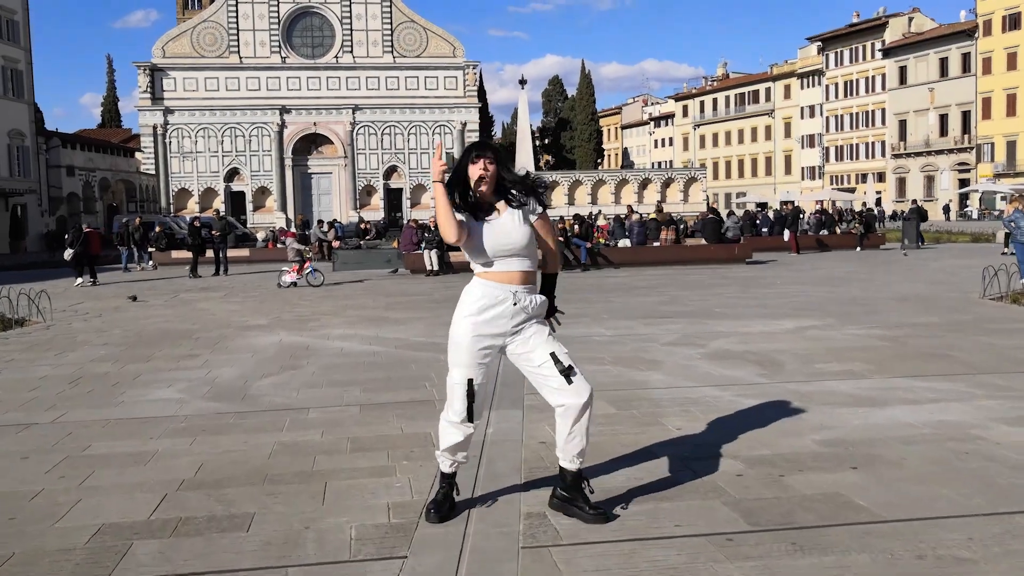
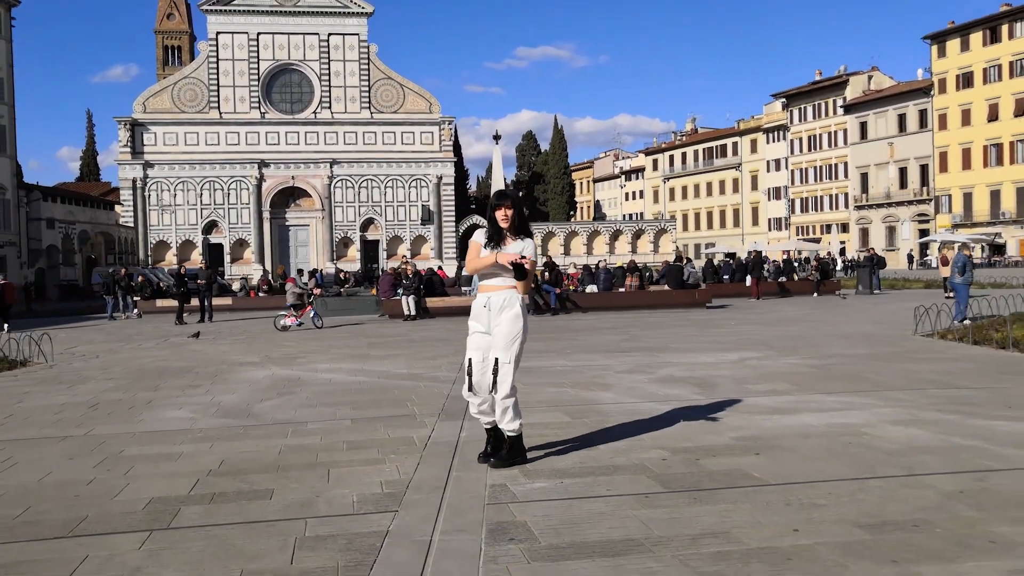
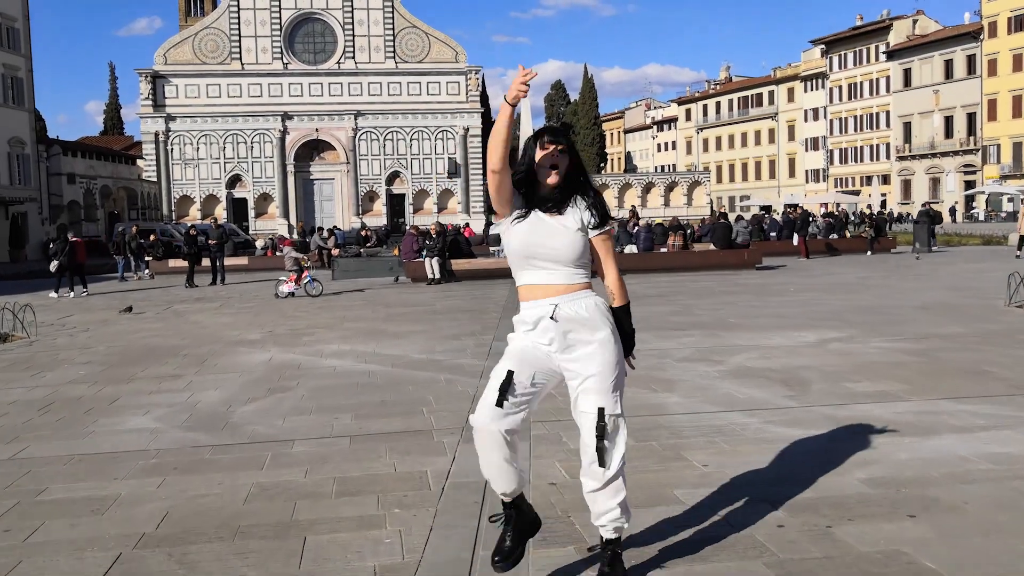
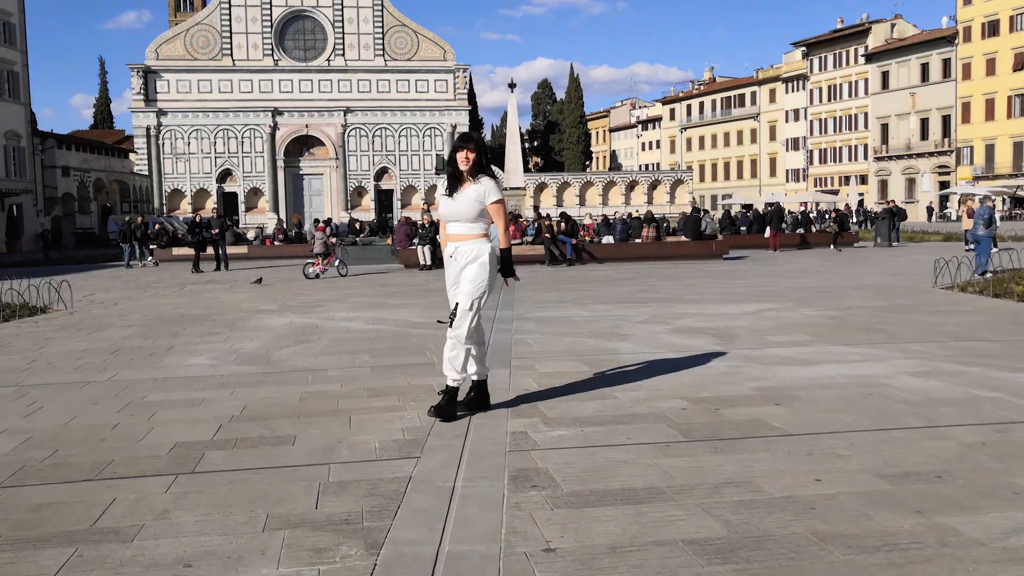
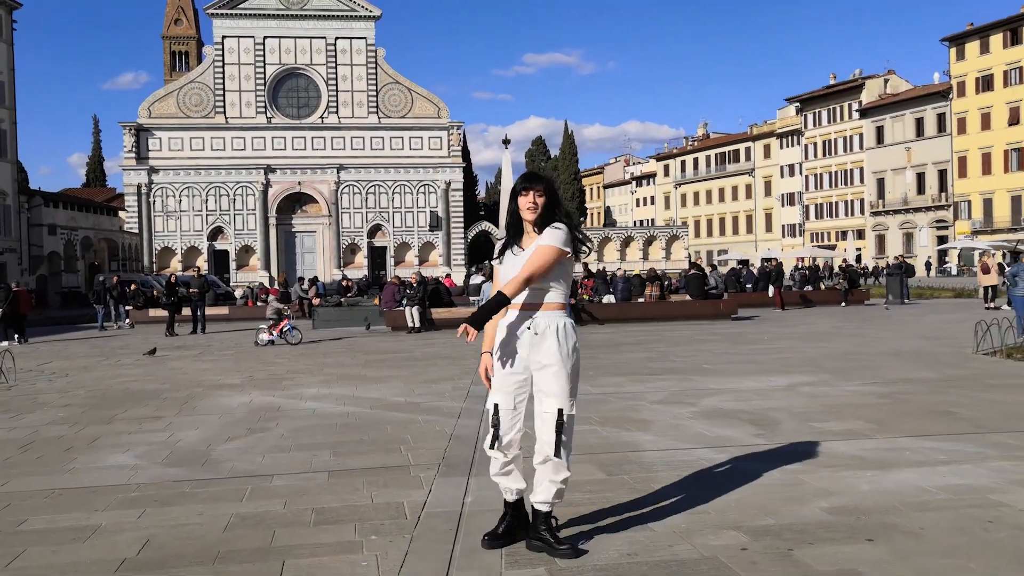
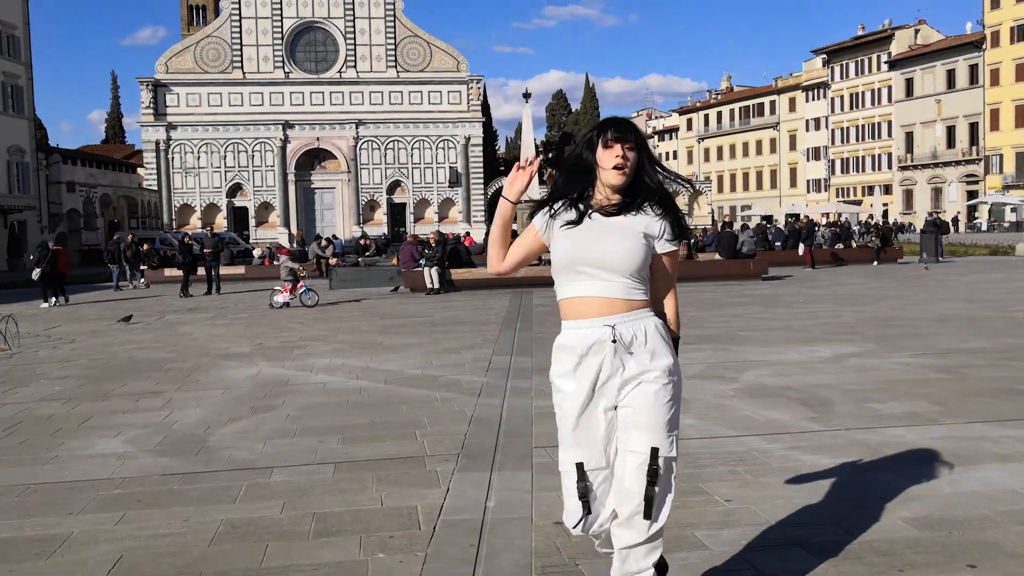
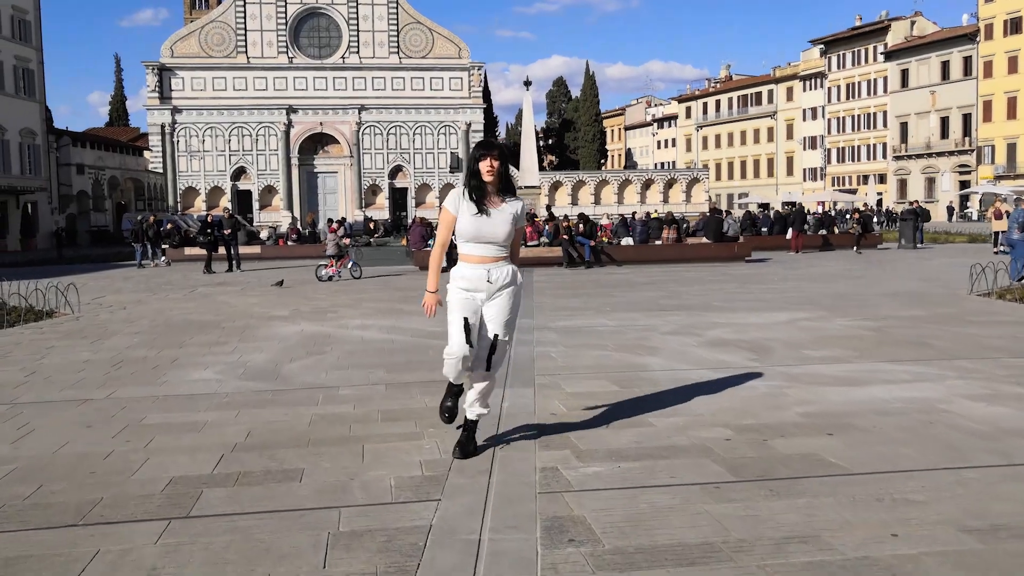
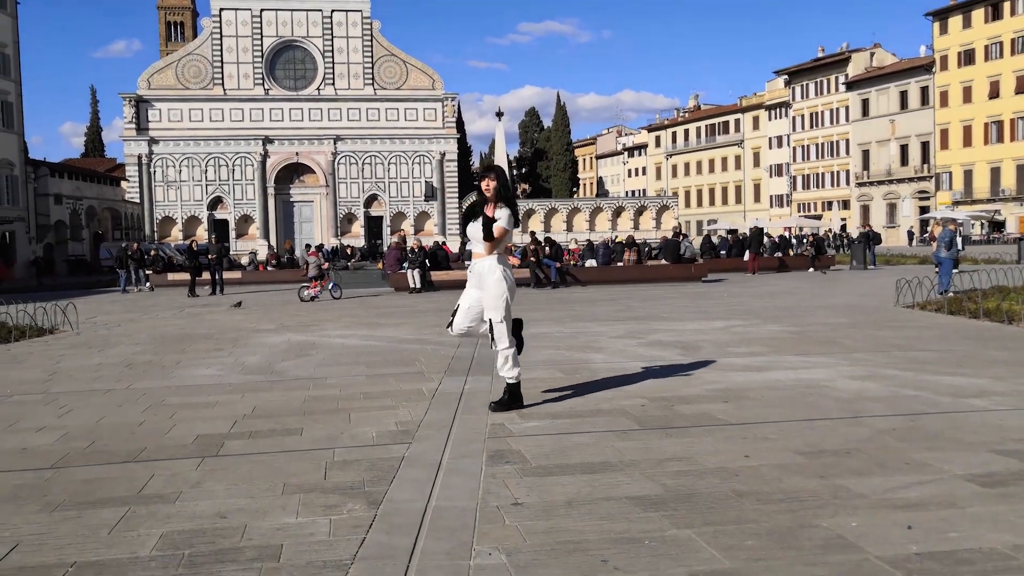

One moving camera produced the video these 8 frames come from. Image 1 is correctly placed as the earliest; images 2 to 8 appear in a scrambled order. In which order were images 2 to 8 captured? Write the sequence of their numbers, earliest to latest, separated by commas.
3, 6, 5, 2, 8, 4, 7
